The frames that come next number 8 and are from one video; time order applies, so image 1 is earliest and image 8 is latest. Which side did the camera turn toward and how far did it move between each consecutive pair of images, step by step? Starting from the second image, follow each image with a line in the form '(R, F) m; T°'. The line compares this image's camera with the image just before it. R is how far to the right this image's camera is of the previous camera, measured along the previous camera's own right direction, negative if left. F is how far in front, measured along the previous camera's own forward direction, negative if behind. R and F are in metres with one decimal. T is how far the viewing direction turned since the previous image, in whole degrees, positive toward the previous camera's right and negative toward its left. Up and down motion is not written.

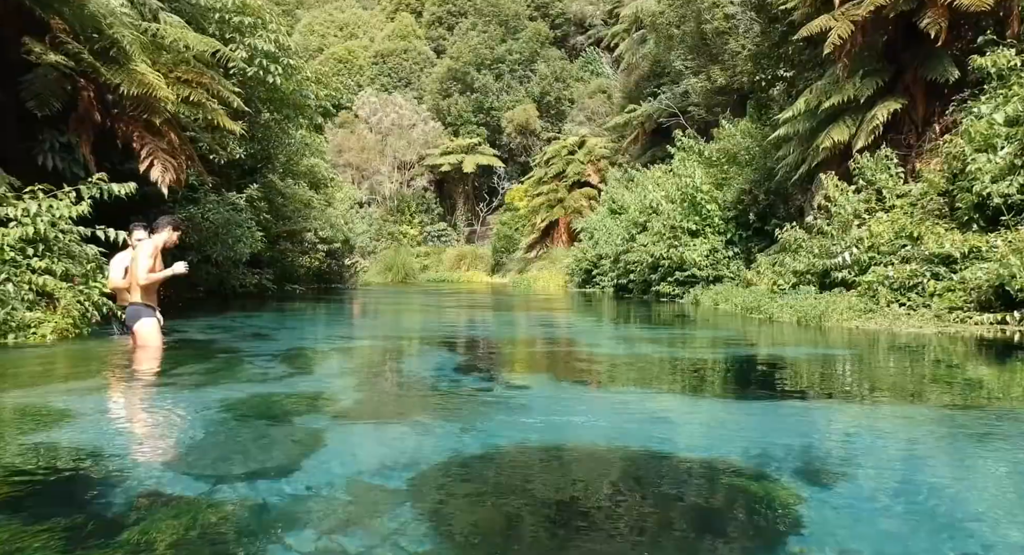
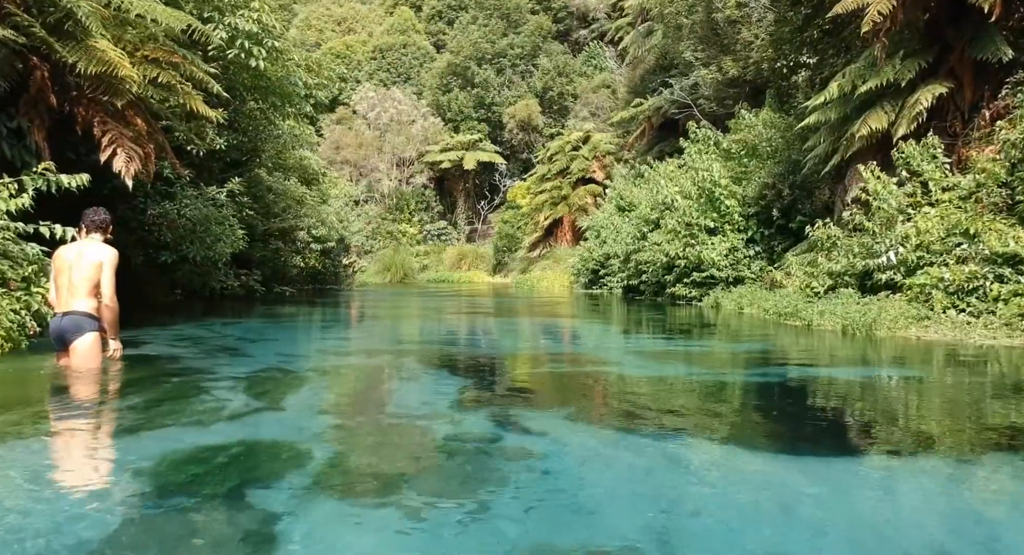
(-0.1, +1.0) m; 0°
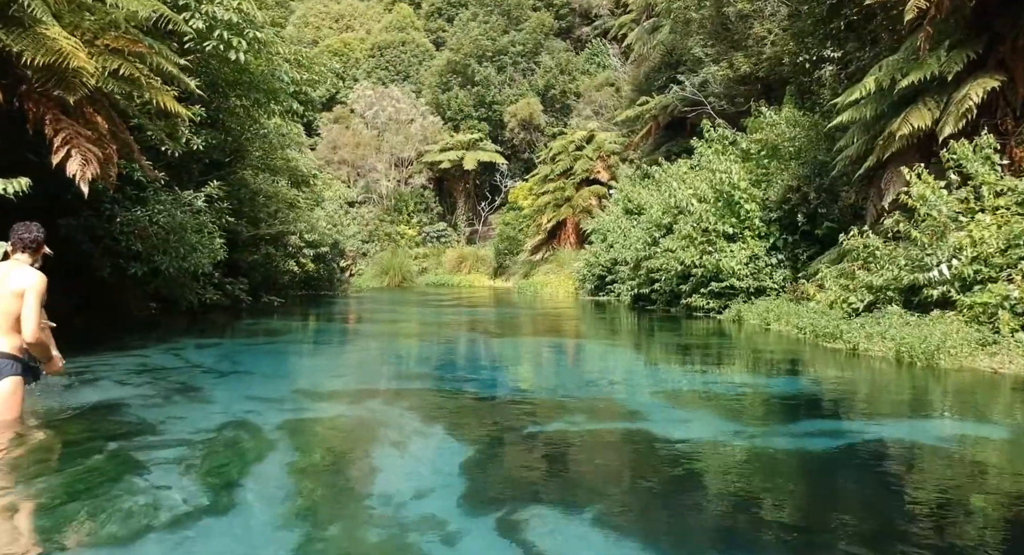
(-0.1, +1.0) m; 0°
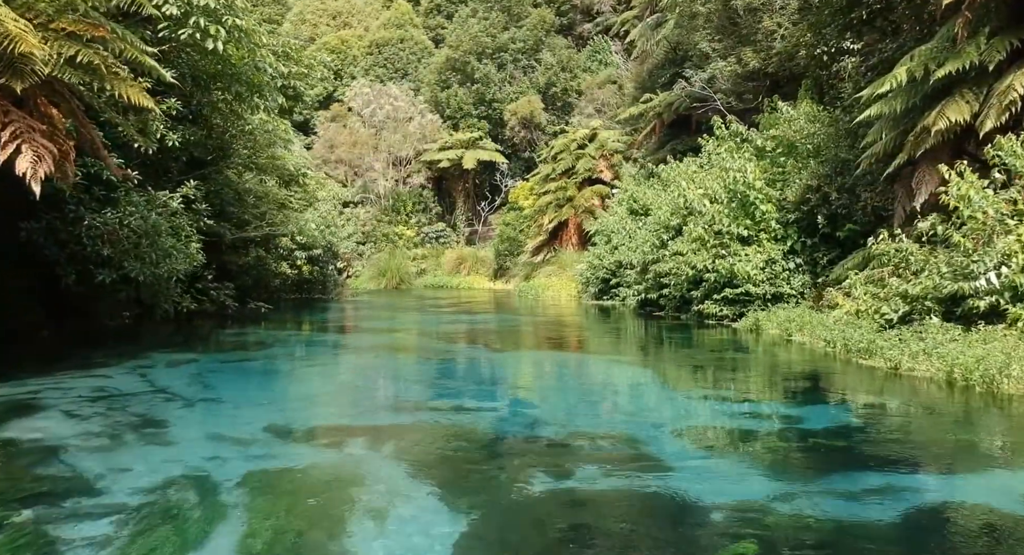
(0.0, +0.8) m; 0°
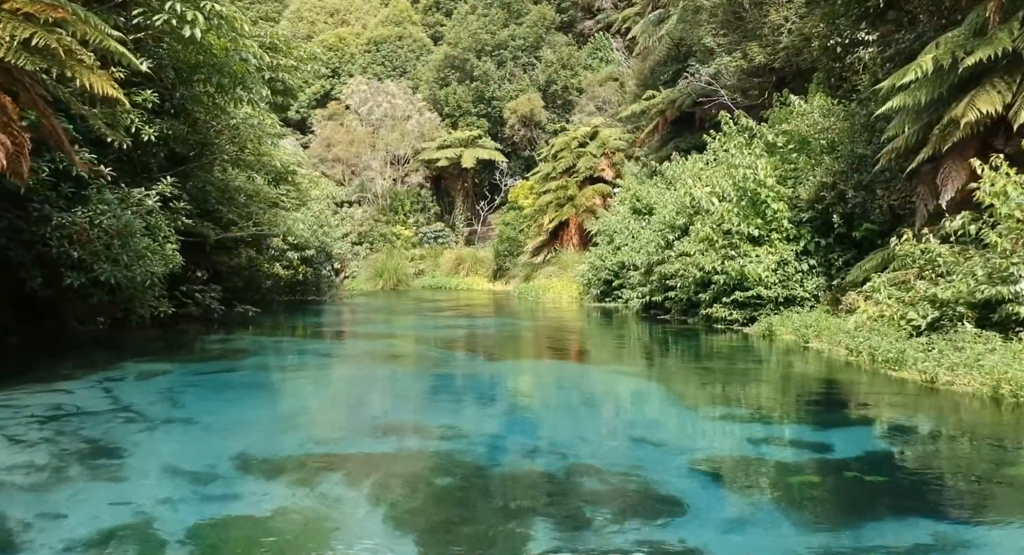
(0.0, +0.6) m; 0°
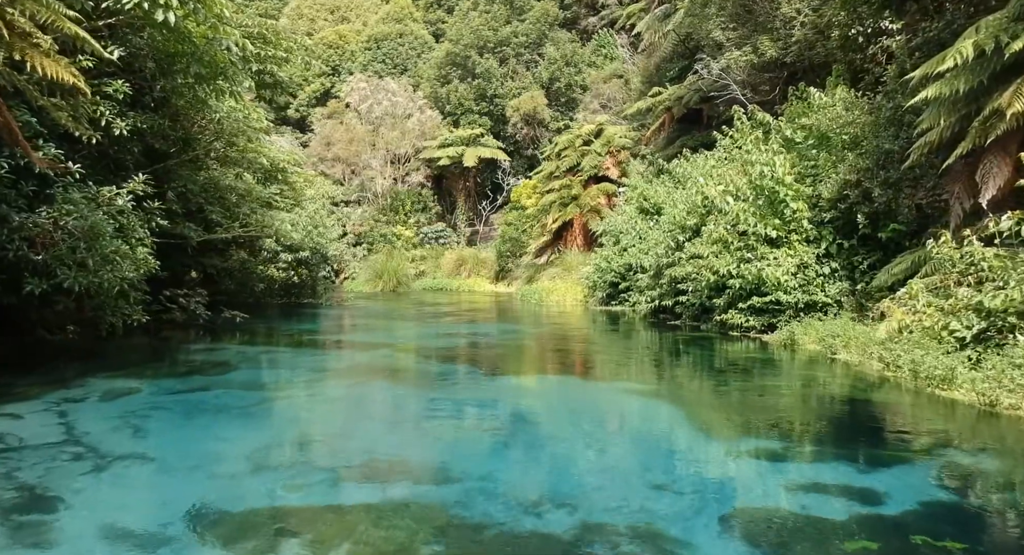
(0.0, +0.7) m; 0°
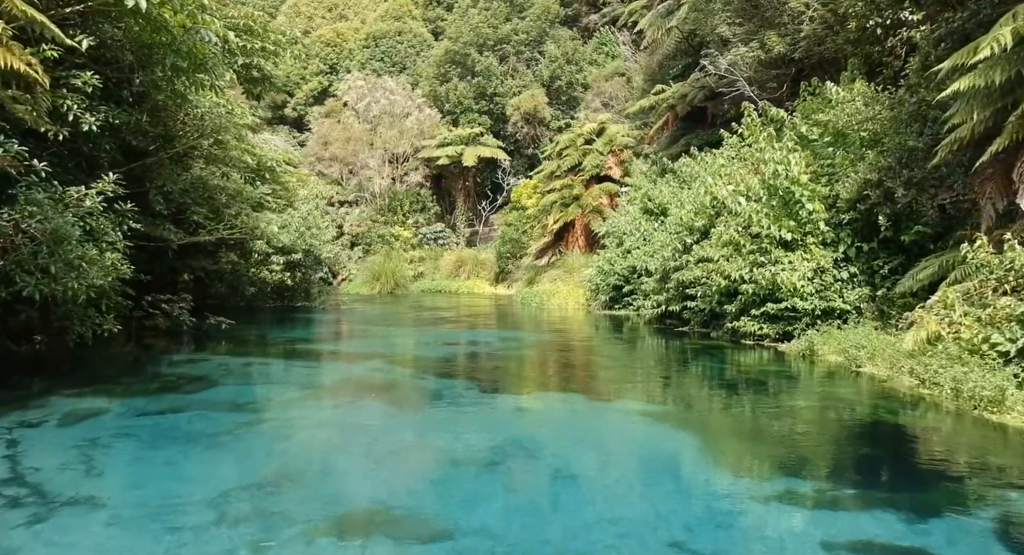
(0.0, +0.6) m; 0°
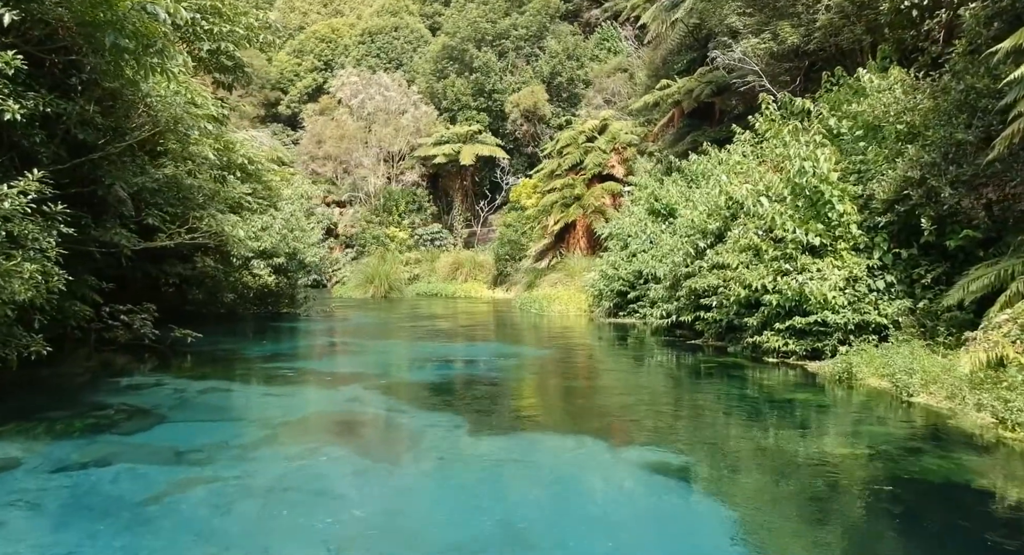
(+0.1, +1.1) m; 0°
